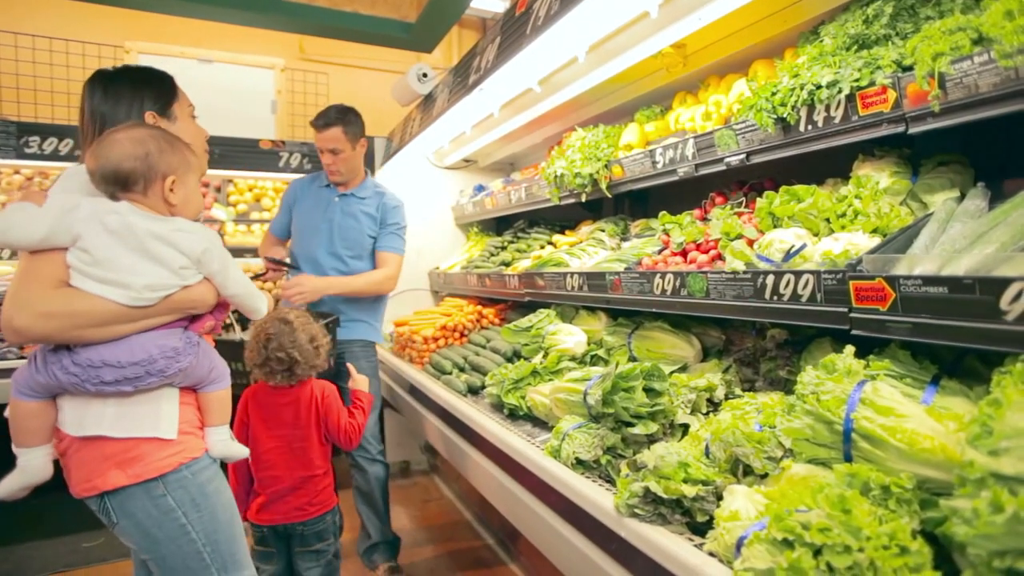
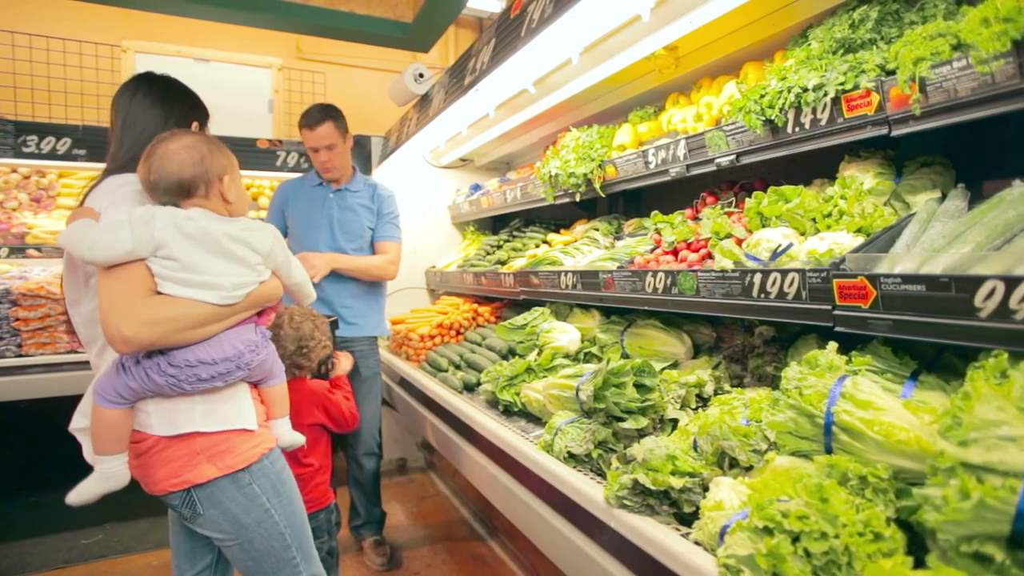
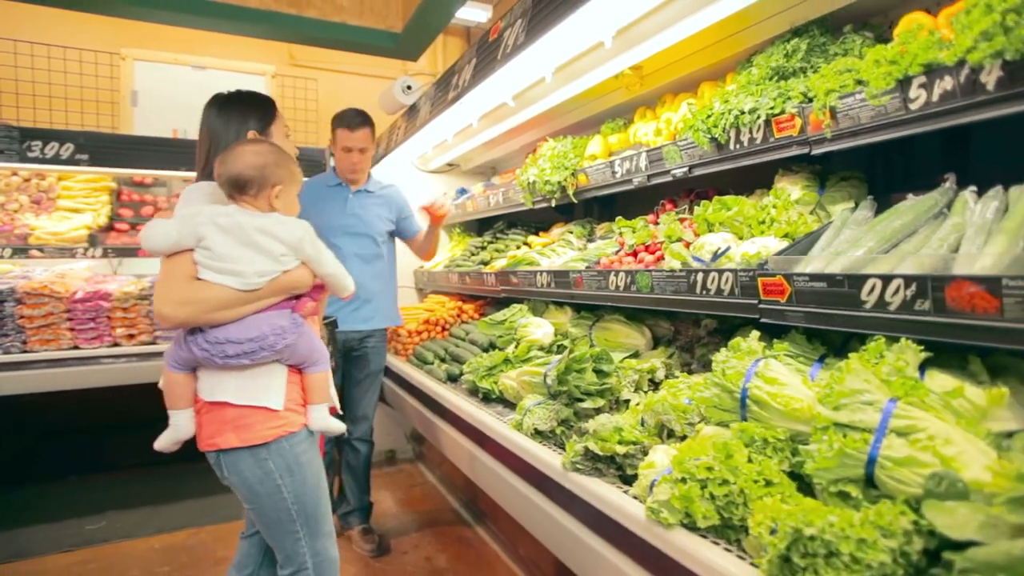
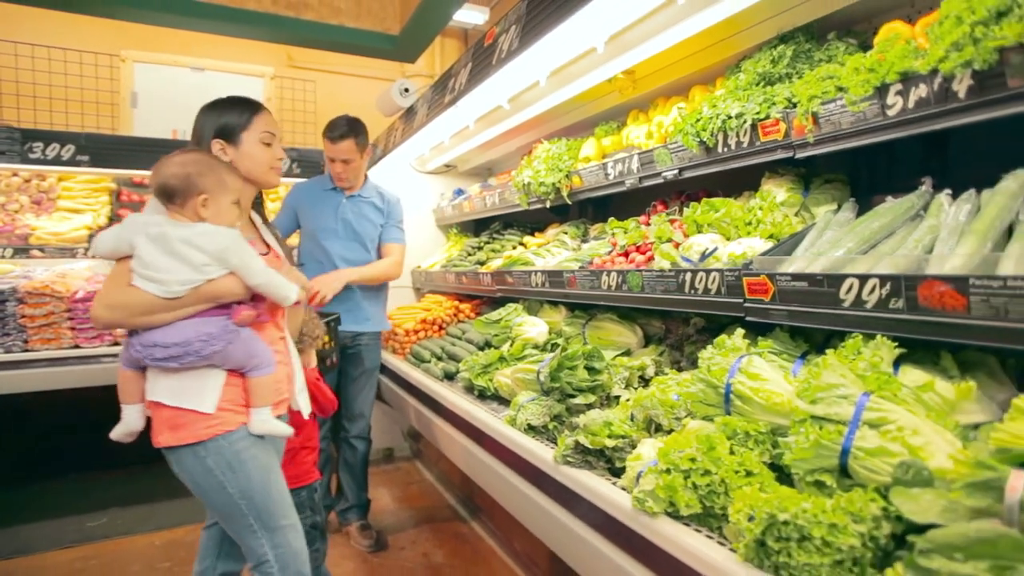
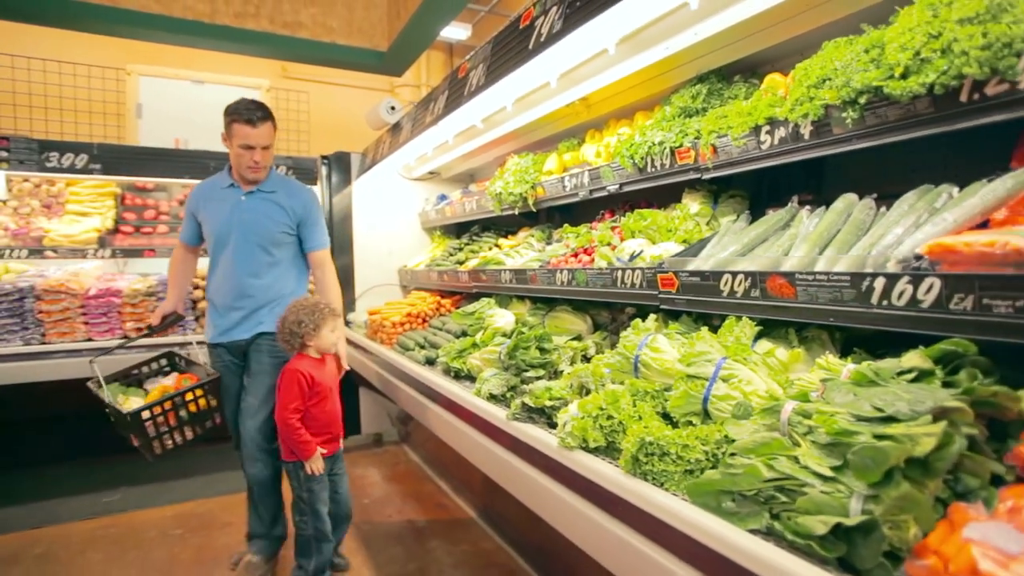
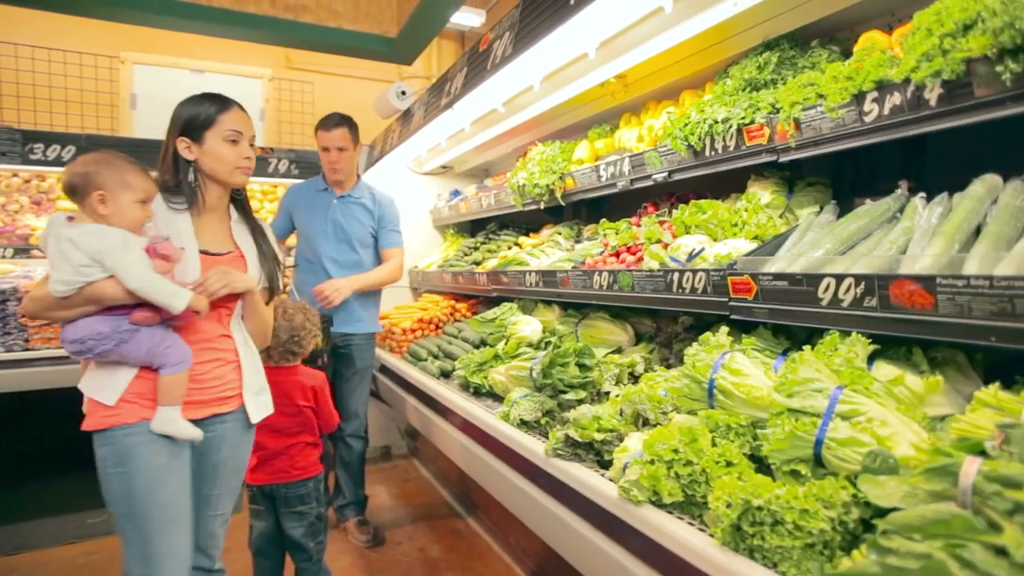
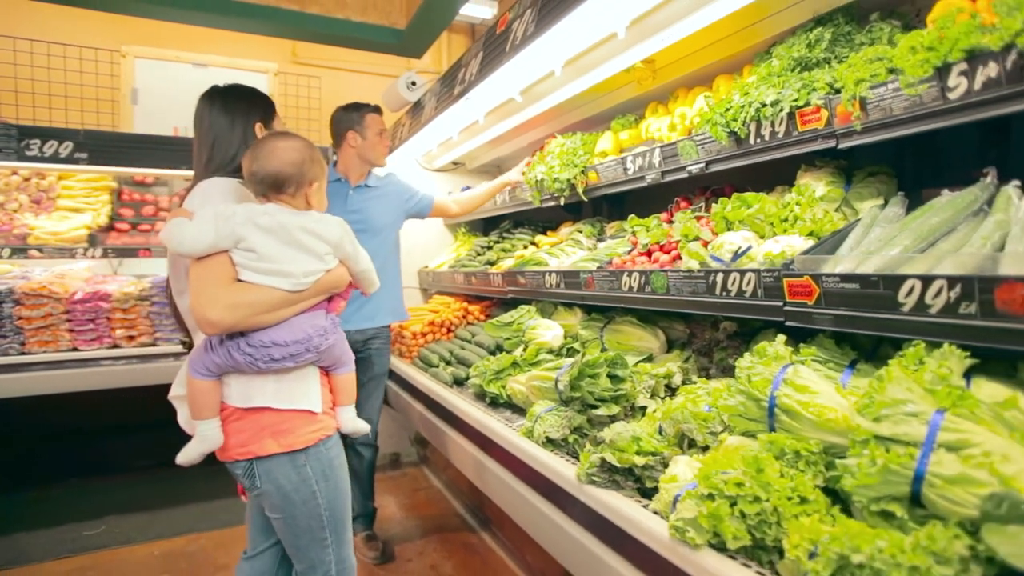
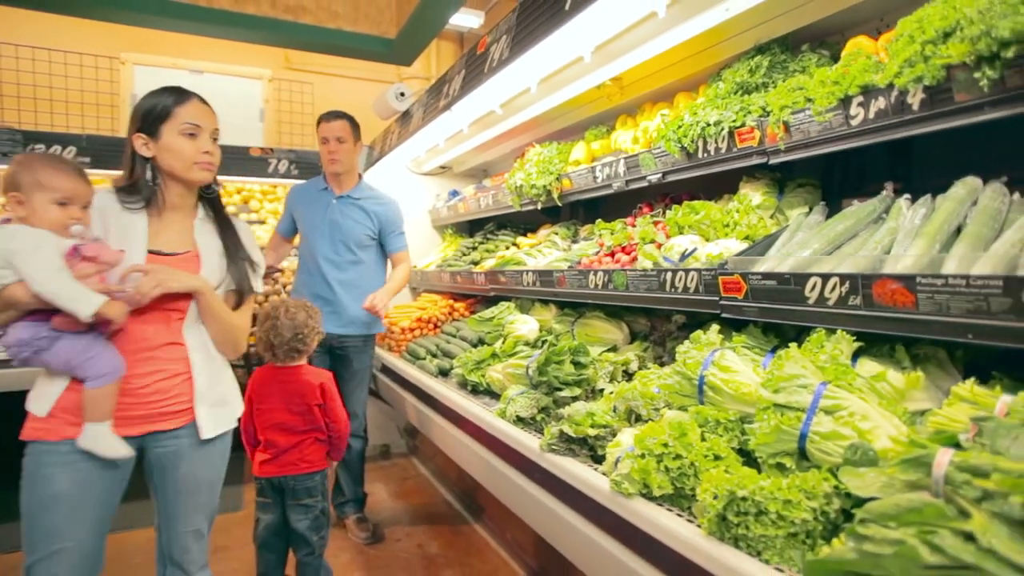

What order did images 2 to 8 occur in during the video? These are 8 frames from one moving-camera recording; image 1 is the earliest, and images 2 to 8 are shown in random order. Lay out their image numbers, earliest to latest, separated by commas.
2, 7, 3, 4, 6, 8, 5
